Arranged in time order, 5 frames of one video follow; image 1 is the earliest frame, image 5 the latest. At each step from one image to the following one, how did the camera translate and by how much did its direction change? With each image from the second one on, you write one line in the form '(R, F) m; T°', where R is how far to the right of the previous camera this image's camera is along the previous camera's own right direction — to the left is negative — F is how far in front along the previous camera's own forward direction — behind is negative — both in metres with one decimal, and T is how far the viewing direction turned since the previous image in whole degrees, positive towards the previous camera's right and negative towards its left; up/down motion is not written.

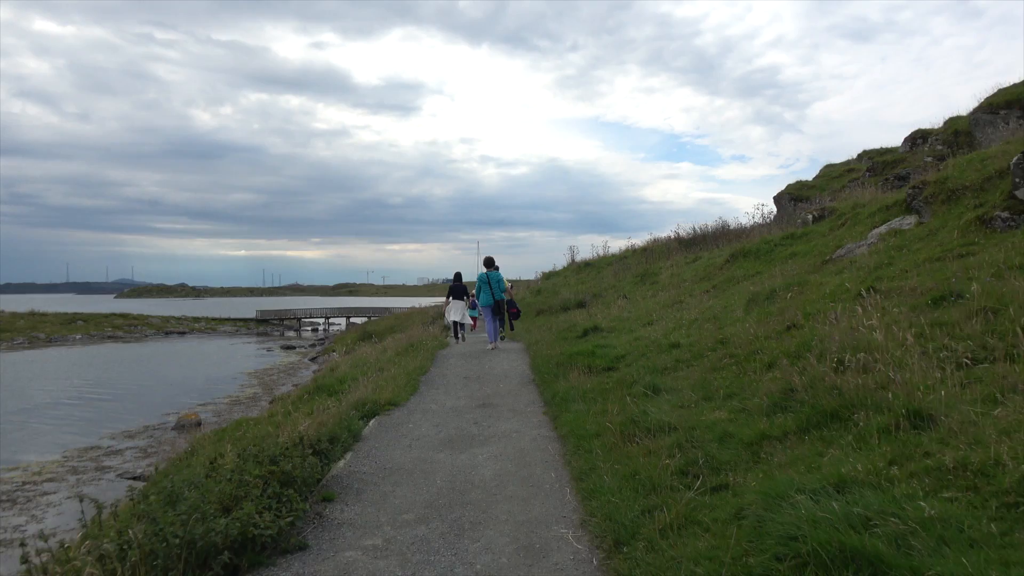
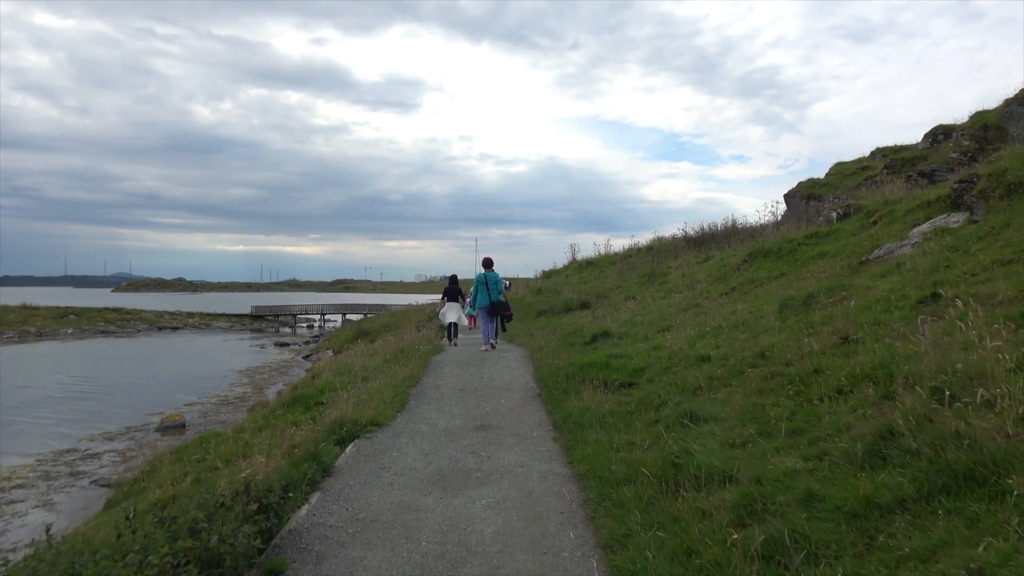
(-0.1, +1.4) m; 0°
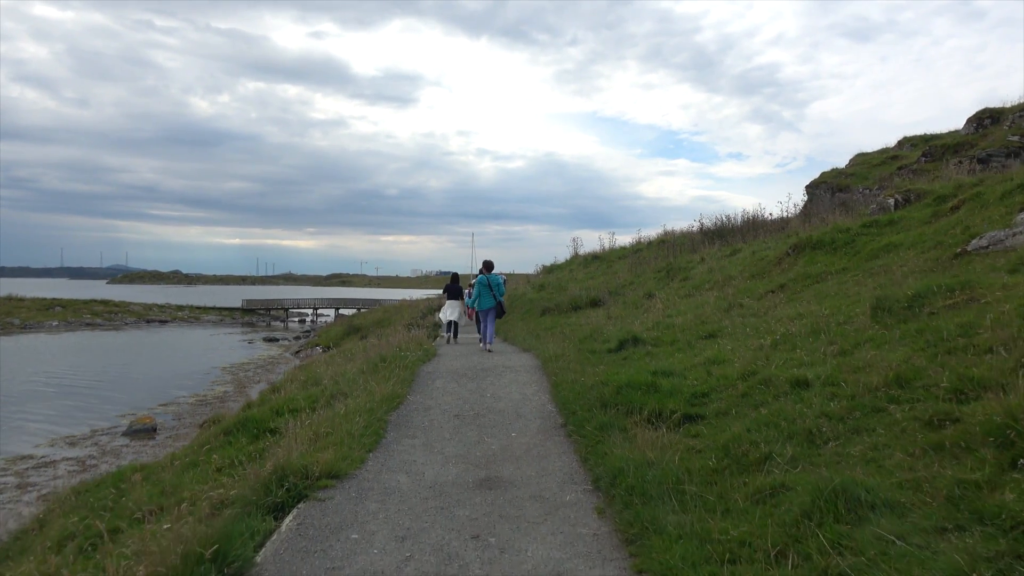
(-0.3, +2.6) m; 0°
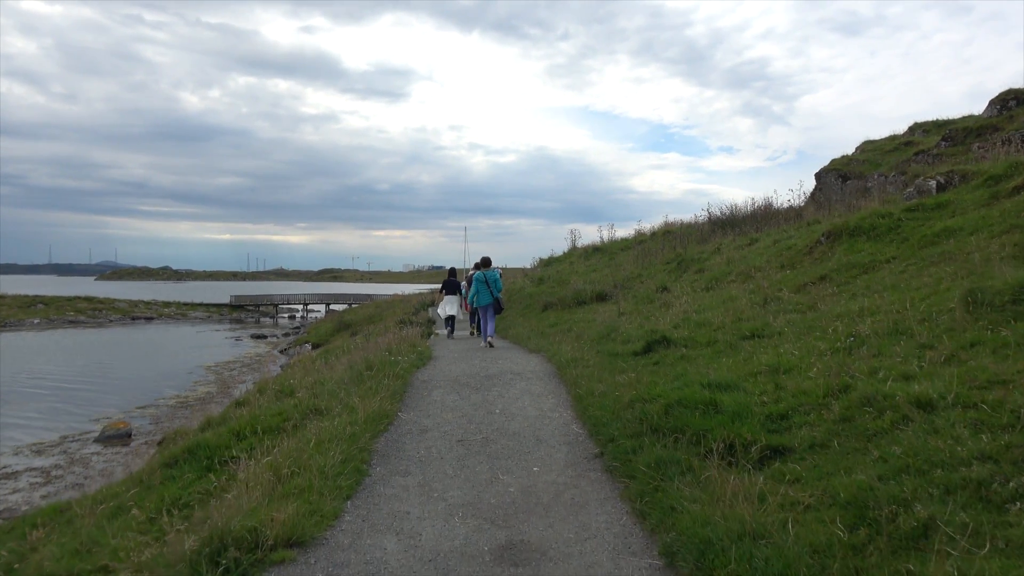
(-0.3, +1.7) m; +1°
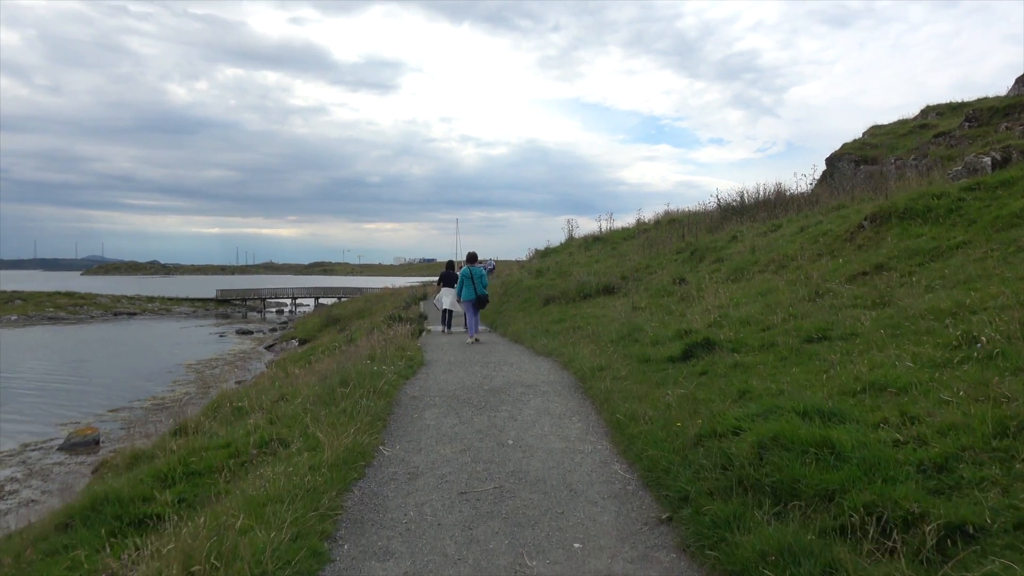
(-0.3, +1.8) m; +1°
